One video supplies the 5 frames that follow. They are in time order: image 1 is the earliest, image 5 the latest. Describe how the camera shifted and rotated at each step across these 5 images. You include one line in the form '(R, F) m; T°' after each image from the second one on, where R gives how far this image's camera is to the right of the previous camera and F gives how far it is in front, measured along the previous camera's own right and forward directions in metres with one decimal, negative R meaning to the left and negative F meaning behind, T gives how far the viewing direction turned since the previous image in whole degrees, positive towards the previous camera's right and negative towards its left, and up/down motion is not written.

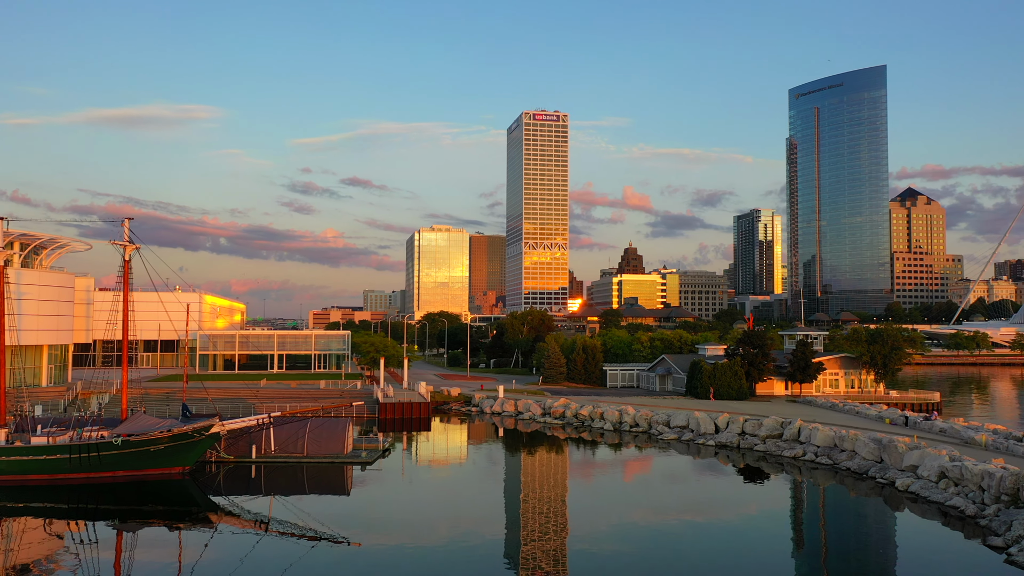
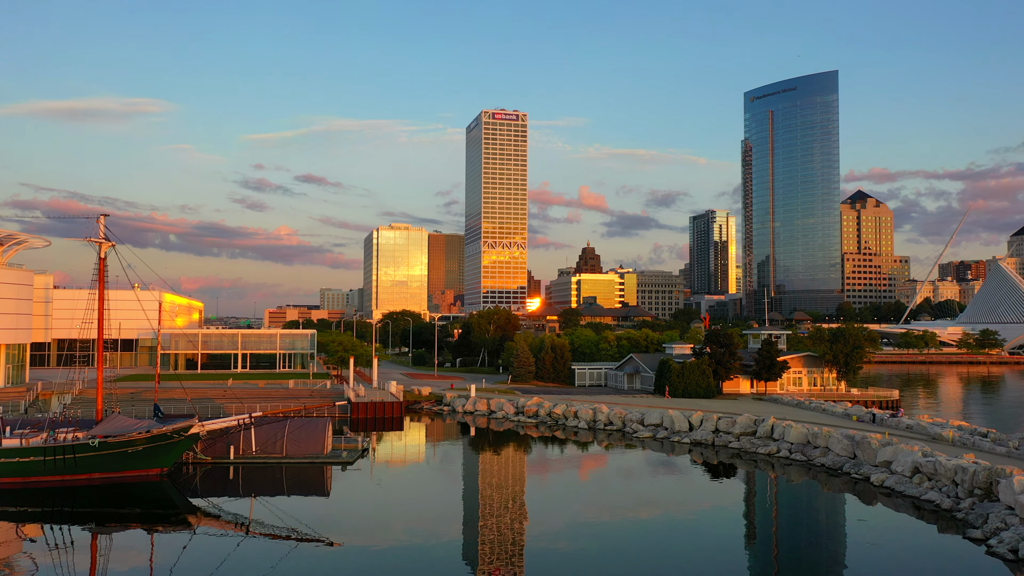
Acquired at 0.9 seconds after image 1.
(-1.4, -0.1) m; +3°
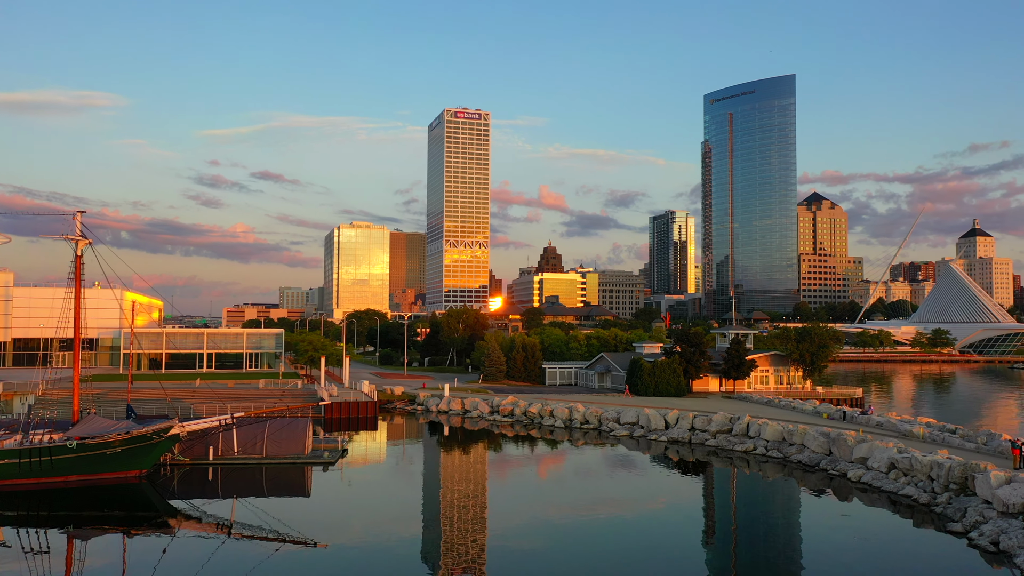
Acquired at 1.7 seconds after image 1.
(-1.3, -0.1) m; +3°
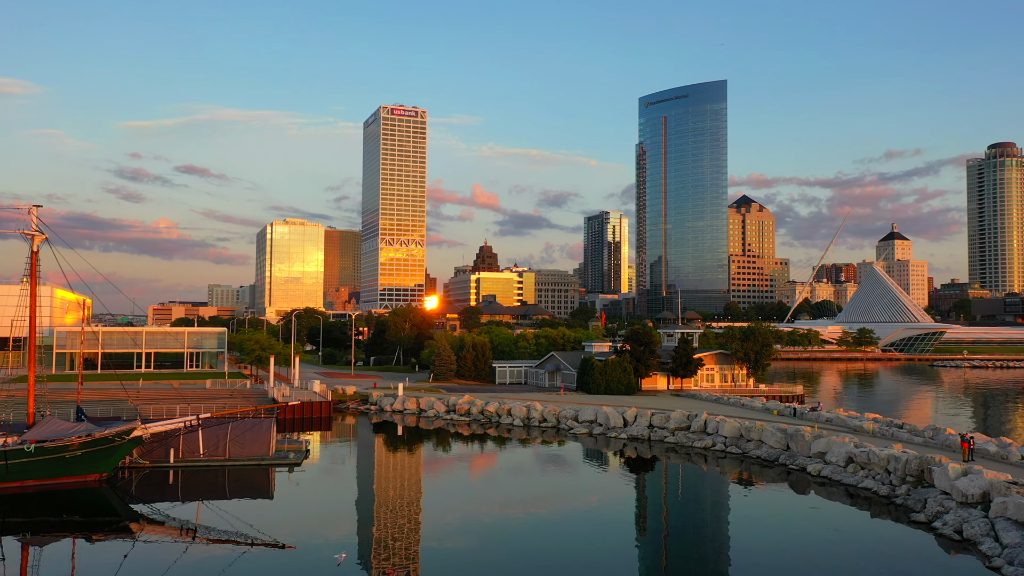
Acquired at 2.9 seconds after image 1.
(-2.0, -0.1) m; +5°
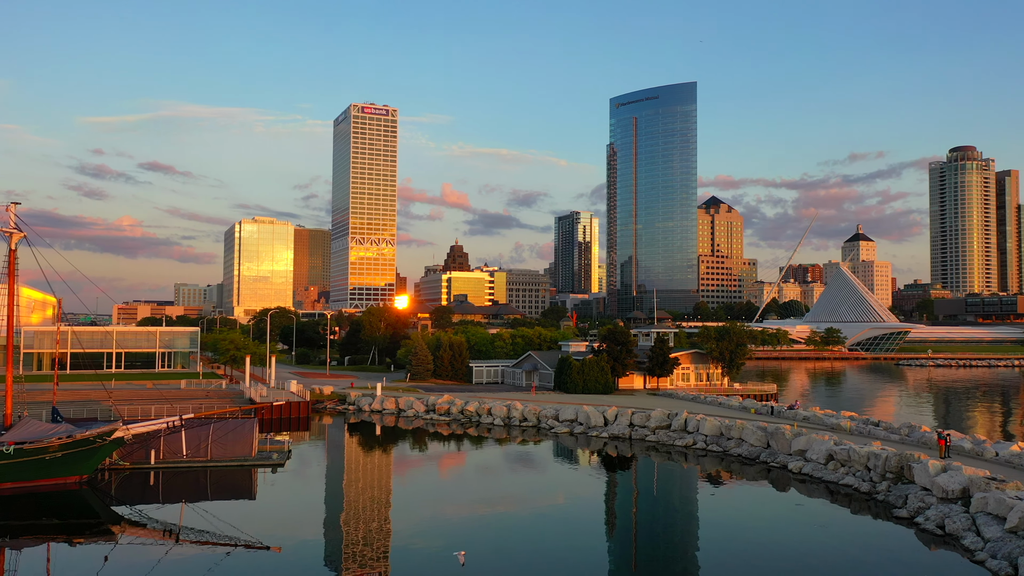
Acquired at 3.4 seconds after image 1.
(-0.8, -0.1) m; +2°
